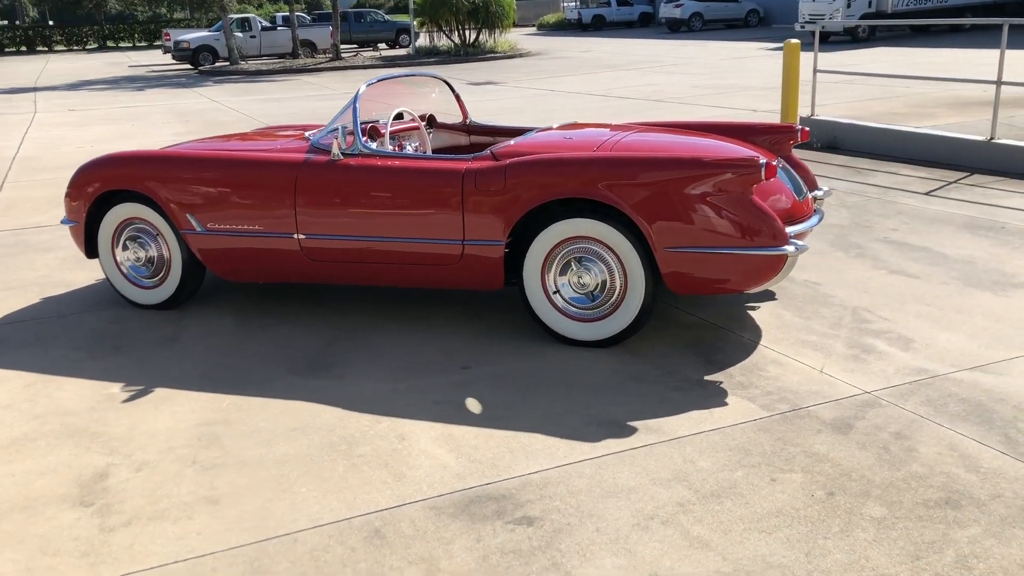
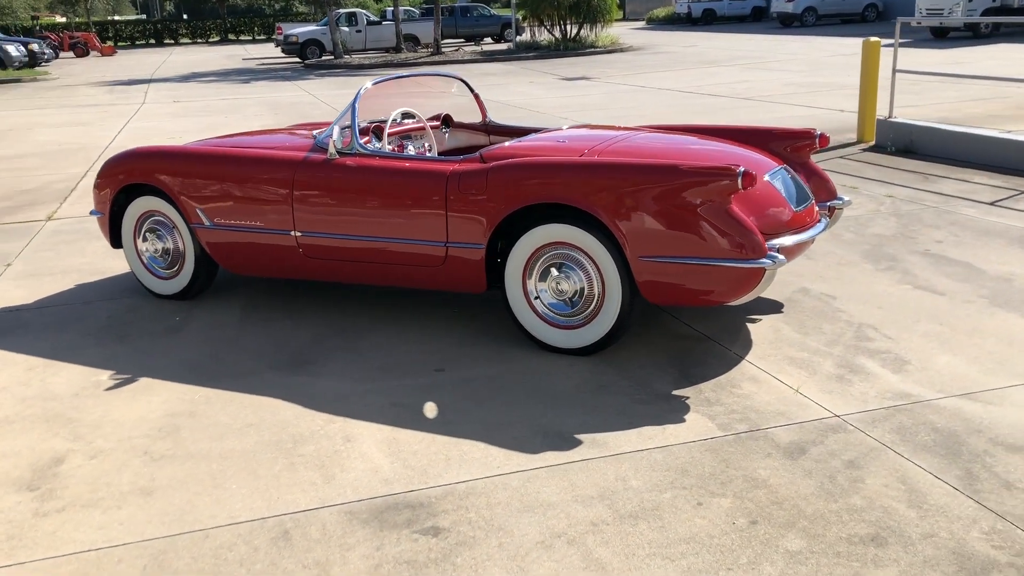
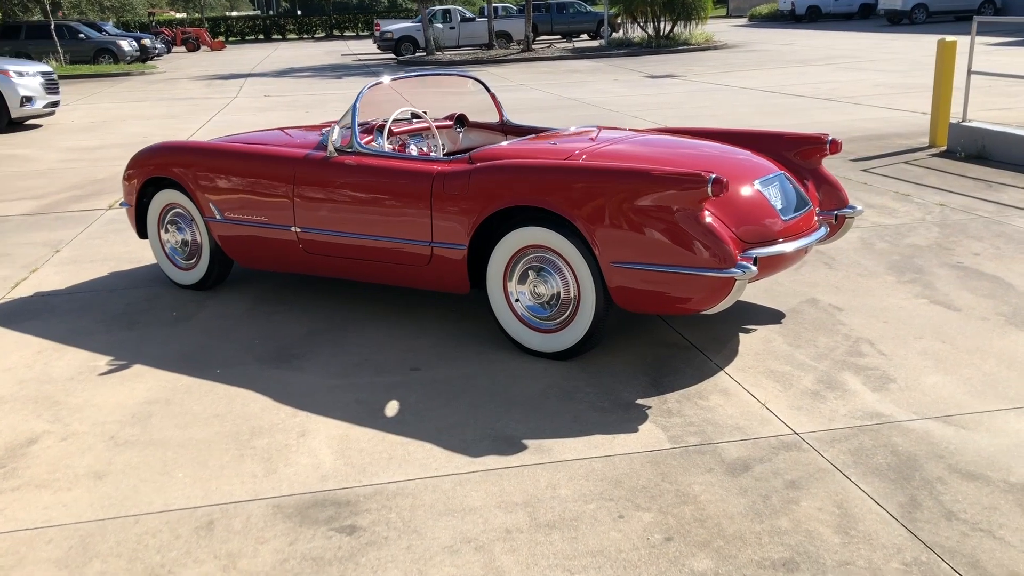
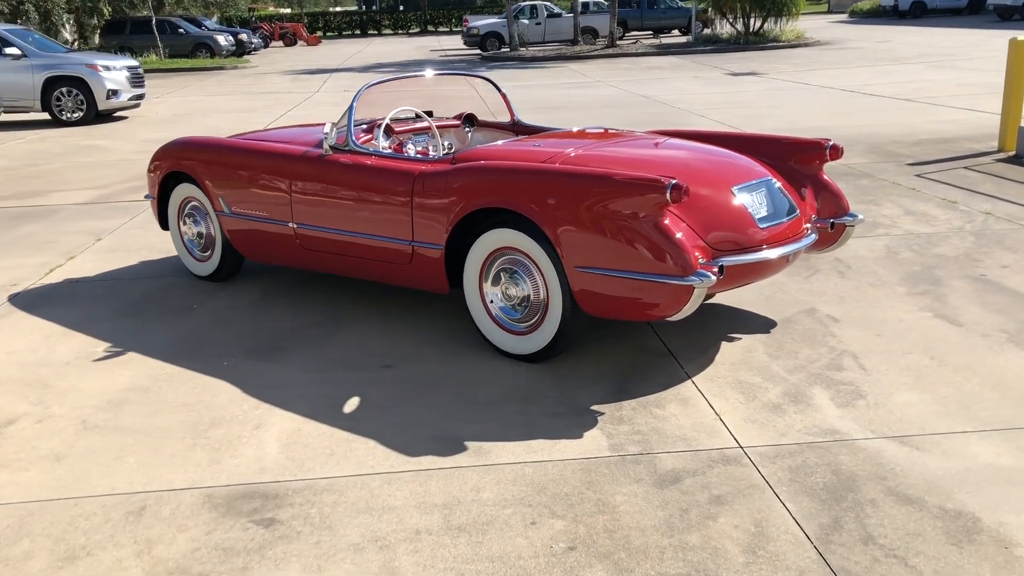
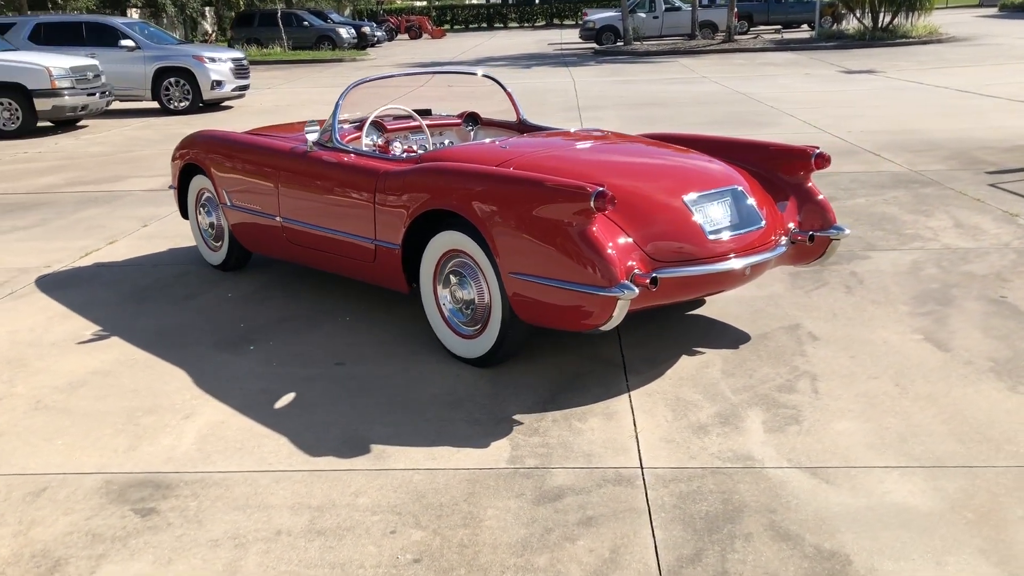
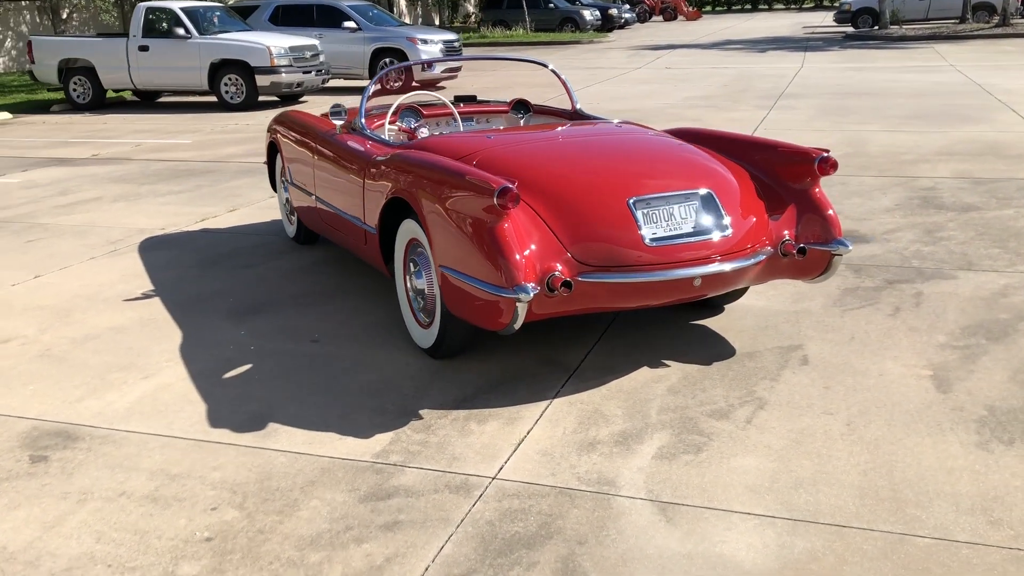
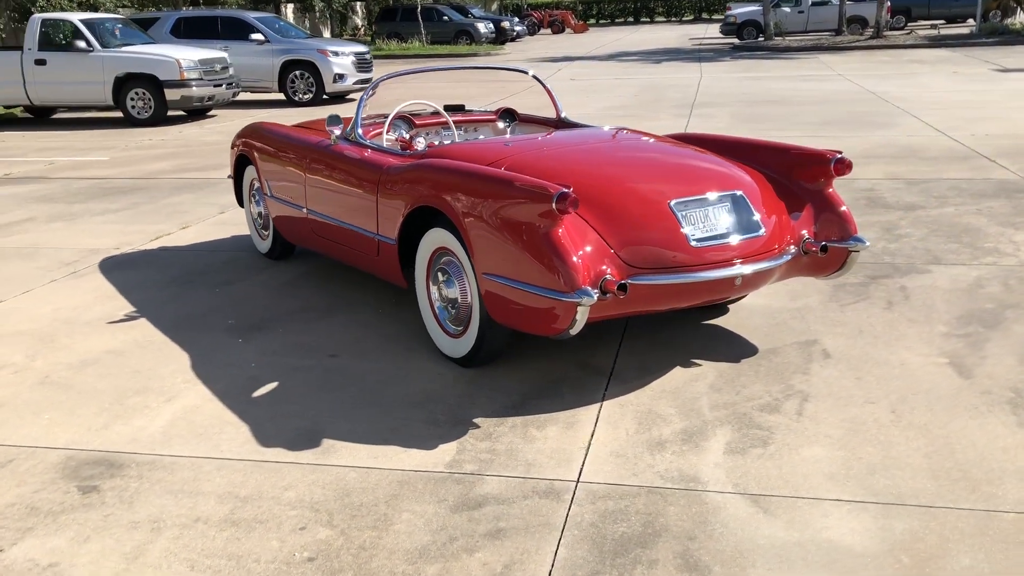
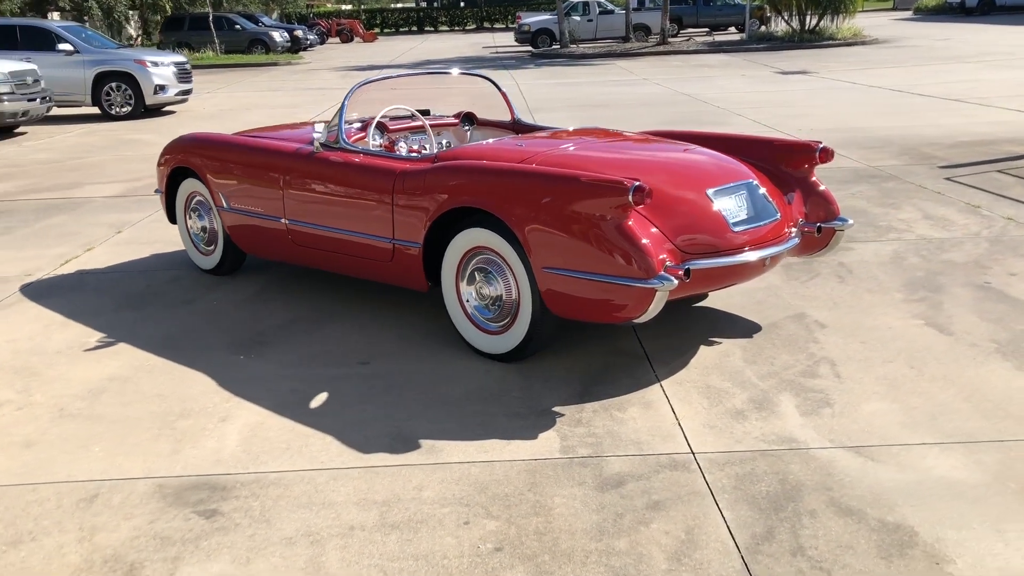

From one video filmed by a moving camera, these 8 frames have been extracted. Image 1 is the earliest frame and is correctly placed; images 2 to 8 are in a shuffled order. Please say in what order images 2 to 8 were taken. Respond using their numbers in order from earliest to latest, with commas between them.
2, 3, 4, 8, 5, 7, 6
